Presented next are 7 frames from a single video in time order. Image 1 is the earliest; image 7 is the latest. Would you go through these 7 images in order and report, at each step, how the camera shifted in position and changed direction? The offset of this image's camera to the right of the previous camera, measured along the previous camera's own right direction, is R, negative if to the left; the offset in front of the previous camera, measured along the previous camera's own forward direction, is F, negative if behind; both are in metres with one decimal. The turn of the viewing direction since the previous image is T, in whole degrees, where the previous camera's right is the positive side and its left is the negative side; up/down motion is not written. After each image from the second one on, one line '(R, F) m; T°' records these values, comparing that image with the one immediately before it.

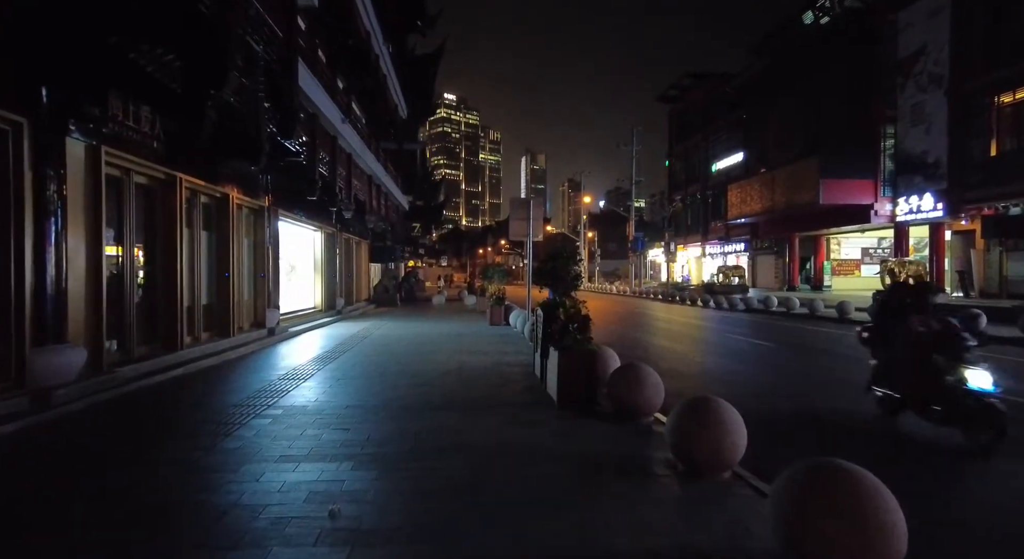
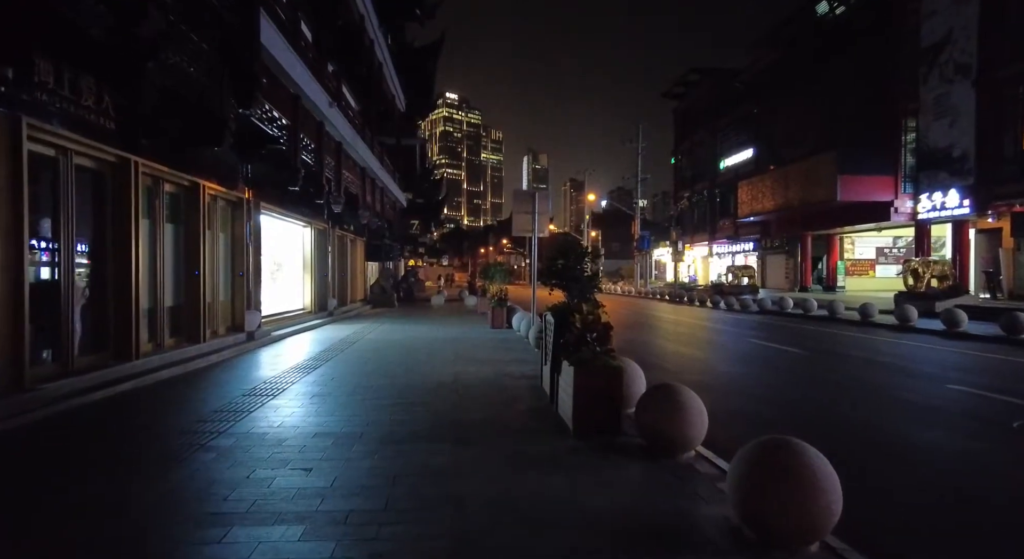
(0.0, +1.2) m; 0°
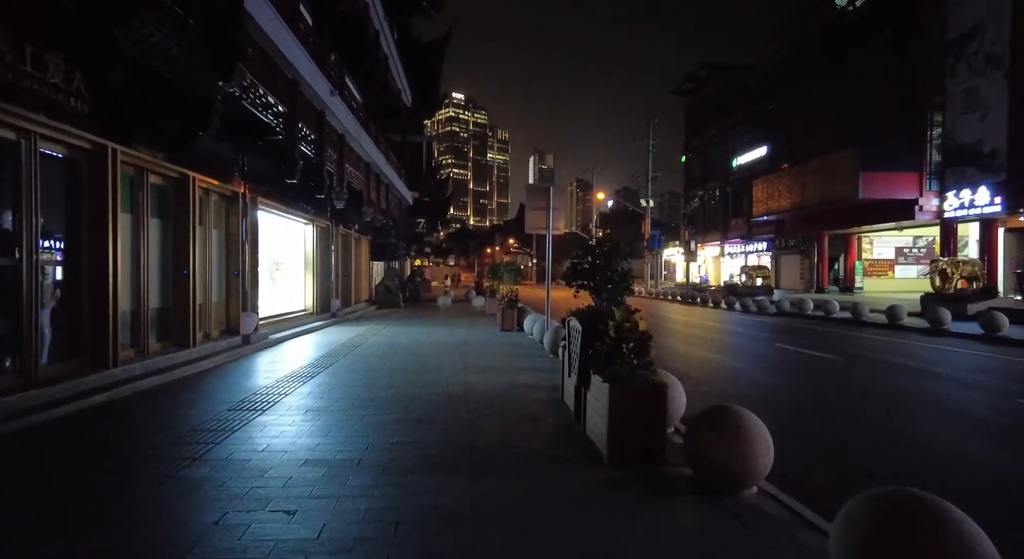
(-0.2, +0.8) m; -1°
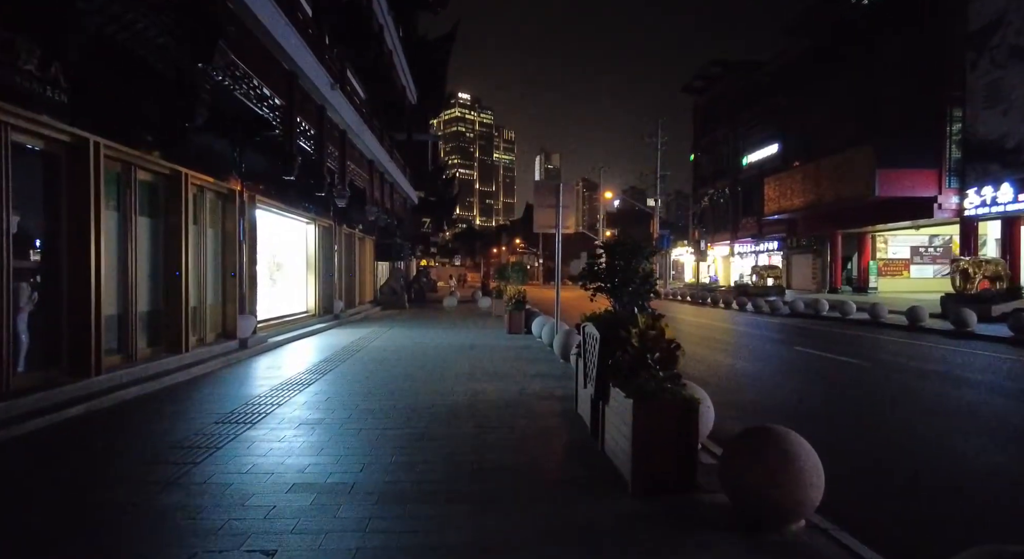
(0.0, +0.5) m; -1°
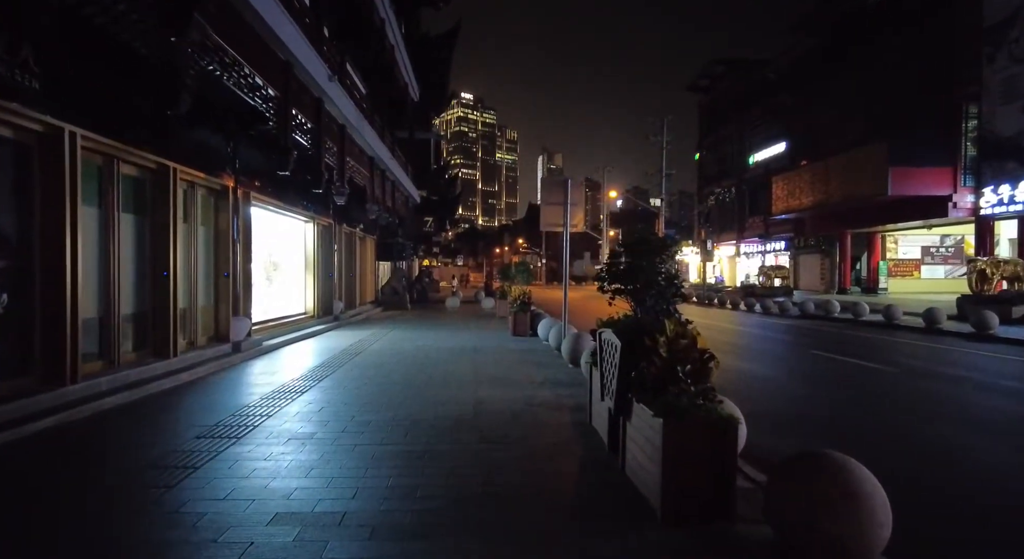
(-0.1, +0.5) m; 0°
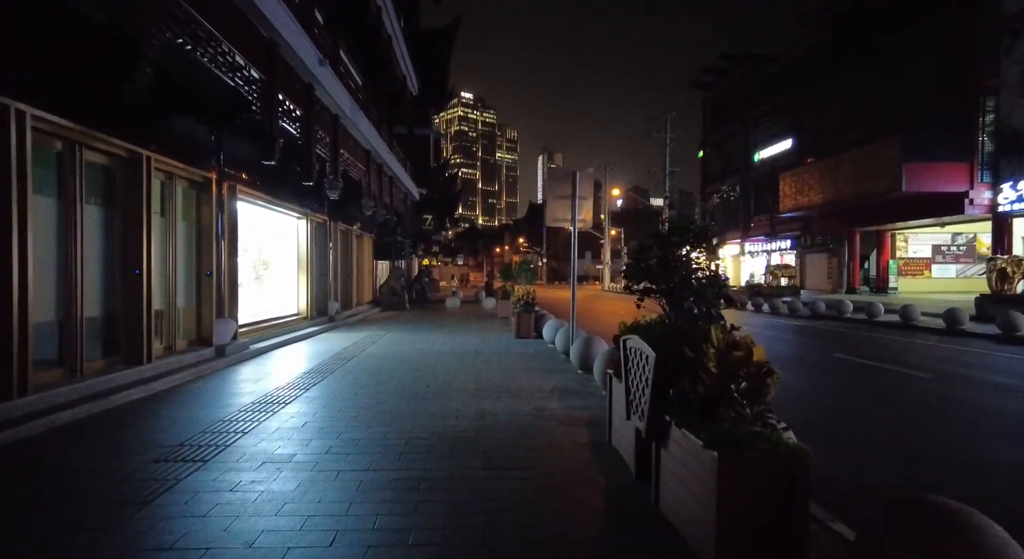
(-0.1, +0.8) m; 0°
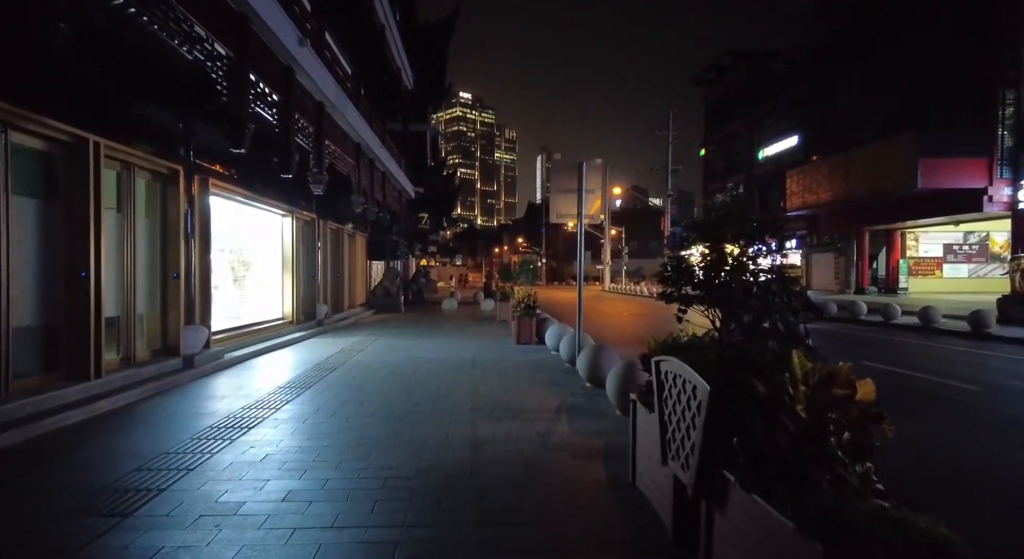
(0.0, +1.0) m; 0°
